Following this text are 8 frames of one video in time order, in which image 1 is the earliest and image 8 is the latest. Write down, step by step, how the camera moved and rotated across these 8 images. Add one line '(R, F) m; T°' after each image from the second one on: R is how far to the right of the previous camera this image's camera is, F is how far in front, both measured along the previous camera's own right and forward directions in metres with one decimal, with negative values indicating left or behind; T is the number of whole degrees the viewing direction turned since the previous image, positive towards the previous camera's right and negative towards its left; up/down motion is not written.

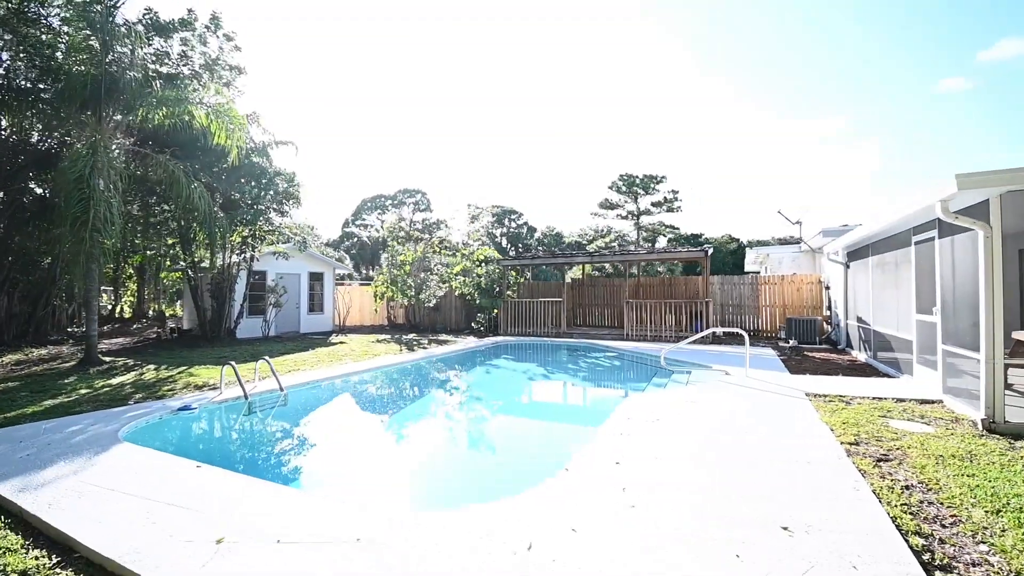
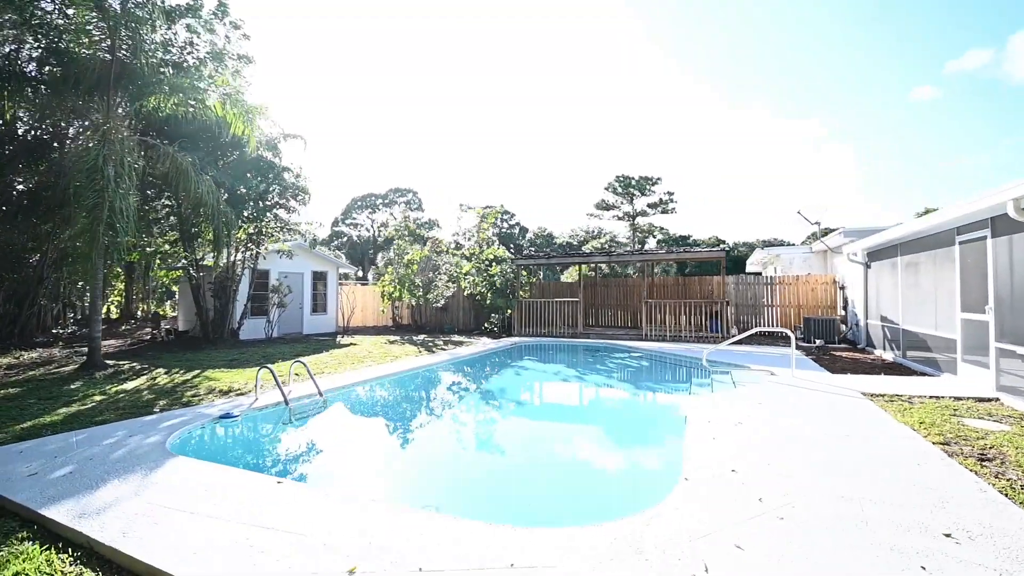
(-0.9, +0.2) m; +2°
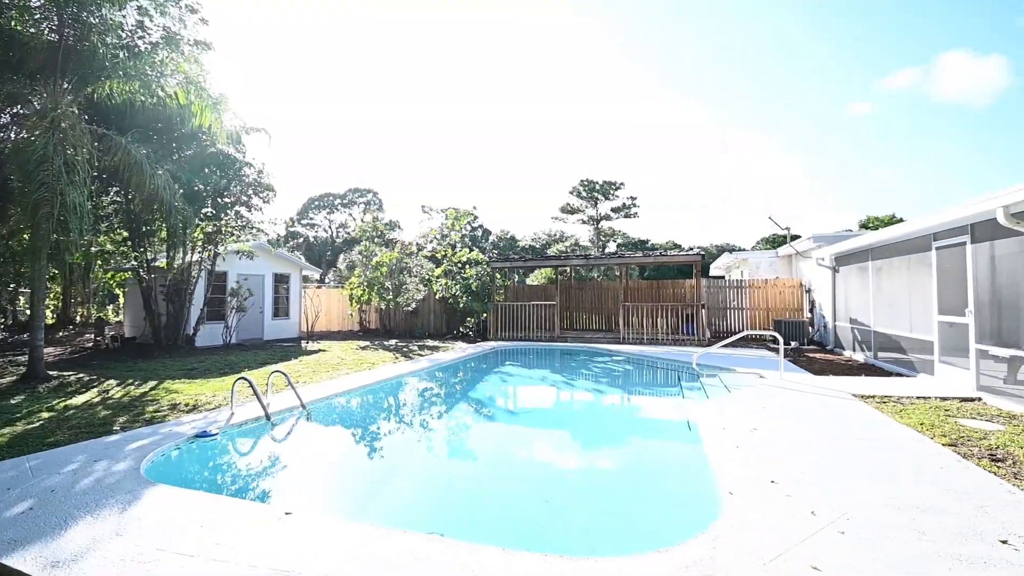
(-0.5, +0.3) m; +5°
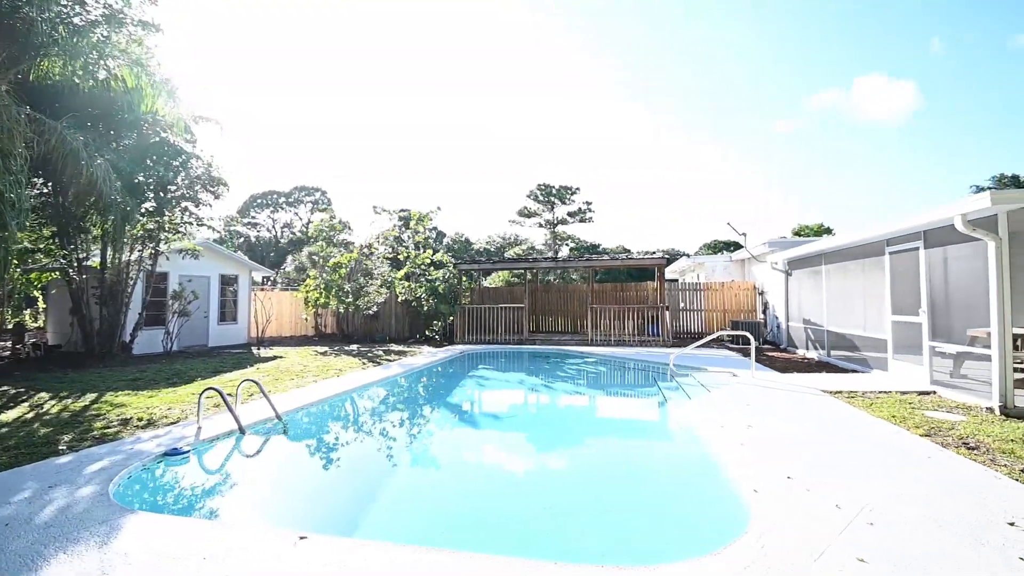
(-0.5, +0.2) m; +6°
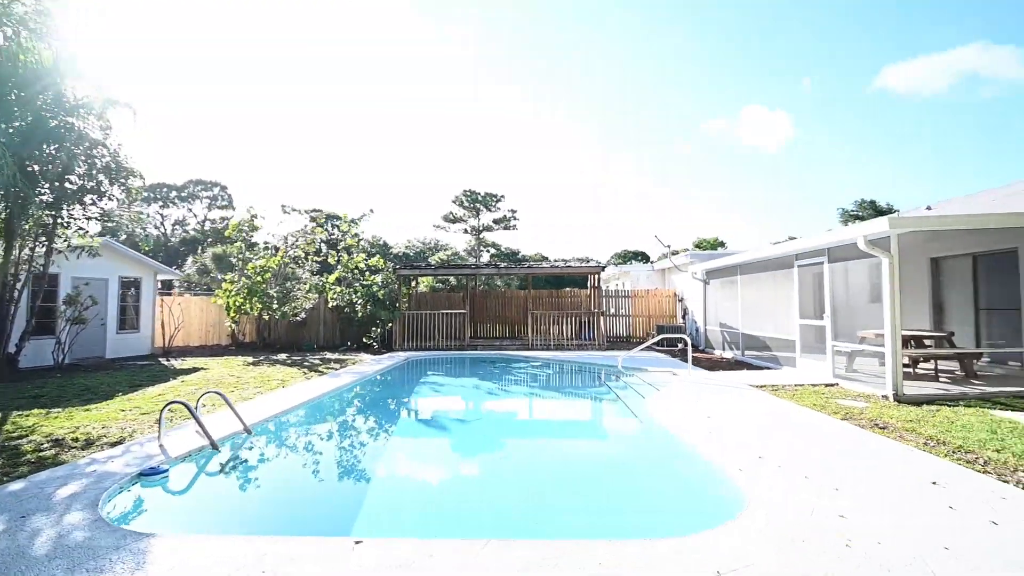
(-0.7, -0.1) m; +10°
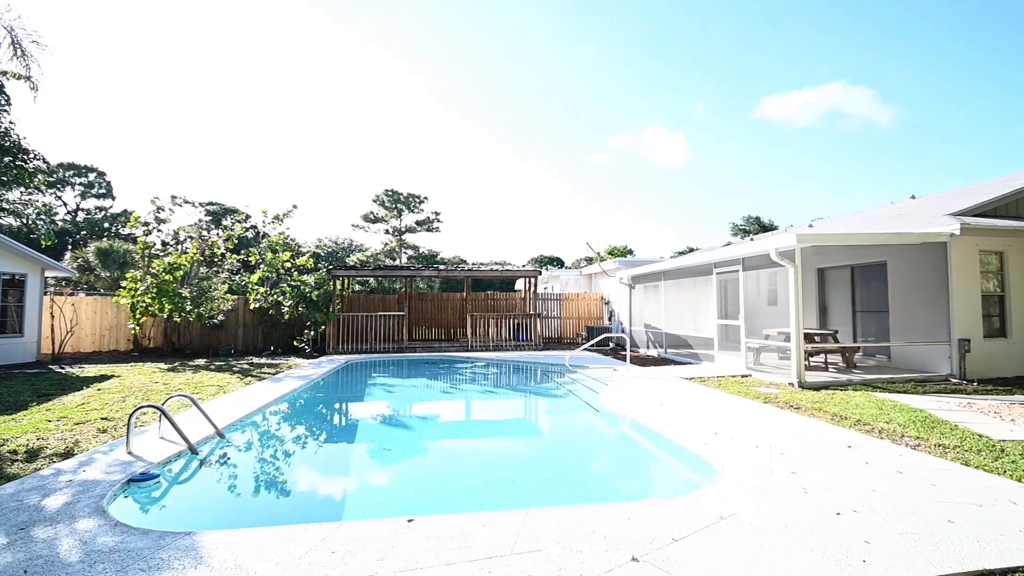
(-0.7, -0.2) m; +11°
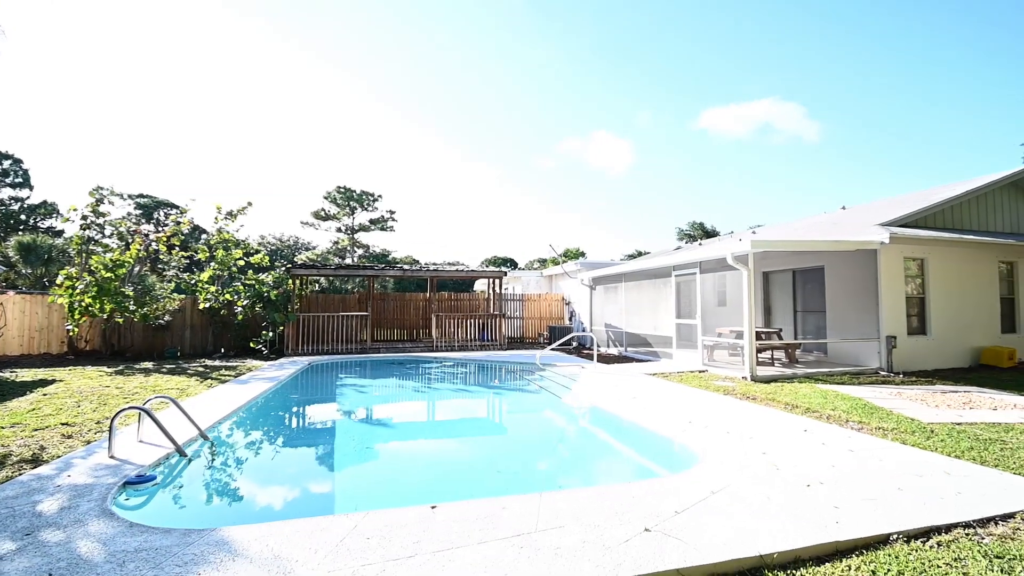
(-0.4, -0.2) m; +6°
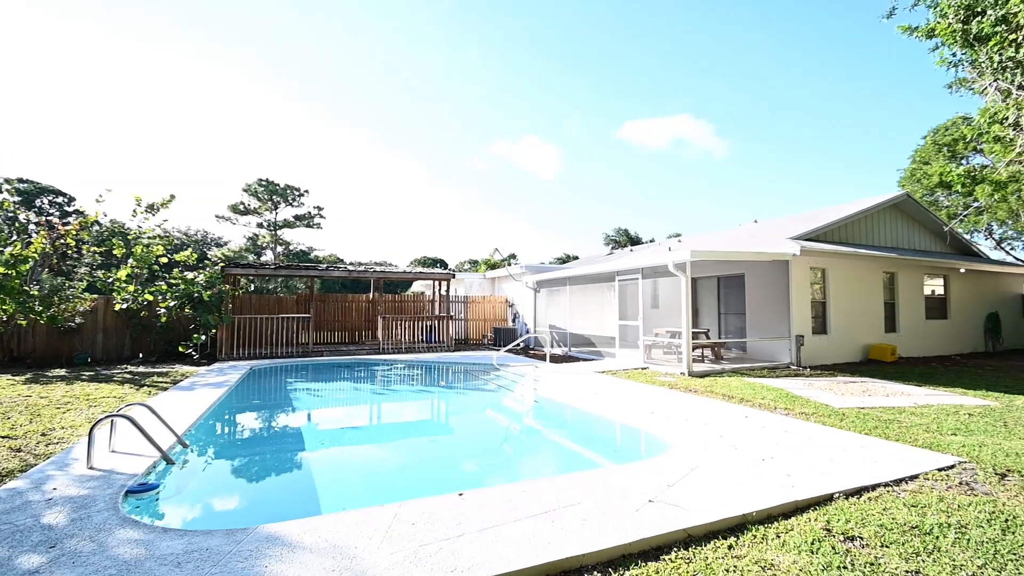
(-0.6, -0.3) m; +9°
